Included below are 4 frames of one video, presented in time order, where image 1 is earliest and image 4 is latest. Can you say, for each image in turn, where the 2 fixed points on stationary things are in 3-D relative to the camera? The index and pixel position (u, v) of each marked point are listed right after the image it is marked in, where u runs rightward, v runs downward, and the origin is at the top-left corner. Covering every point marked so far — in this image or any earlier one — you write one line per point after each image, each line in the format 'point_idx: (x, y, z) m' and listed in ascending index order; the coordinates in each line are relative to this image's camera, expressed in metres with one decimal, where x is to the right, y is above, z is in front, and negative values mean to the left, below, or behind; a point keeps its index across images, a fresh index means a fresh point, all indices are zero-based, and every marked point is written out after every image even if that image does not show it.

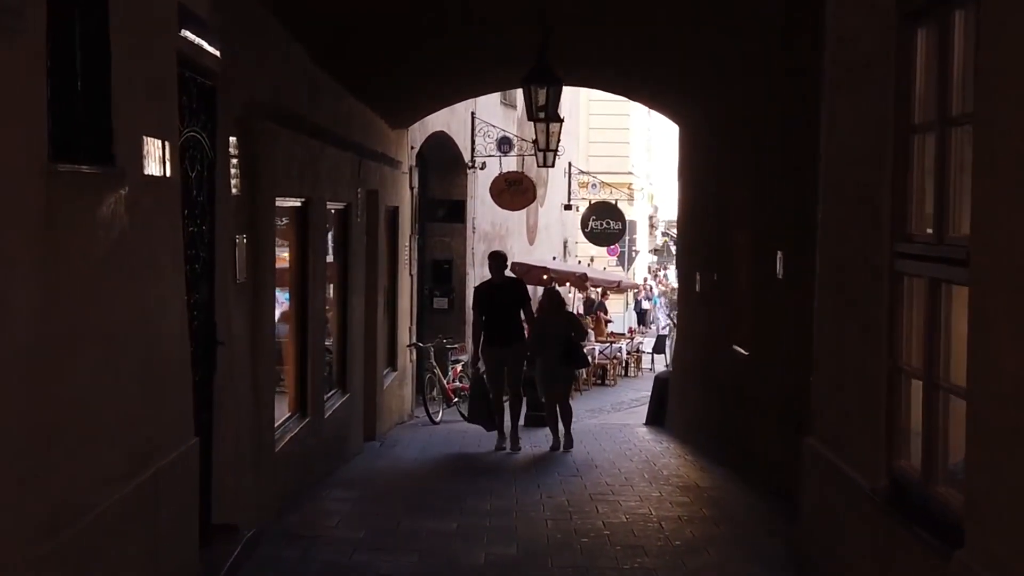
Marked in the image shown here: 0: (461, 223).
0: (-0.8, +1.0, +16.8) m
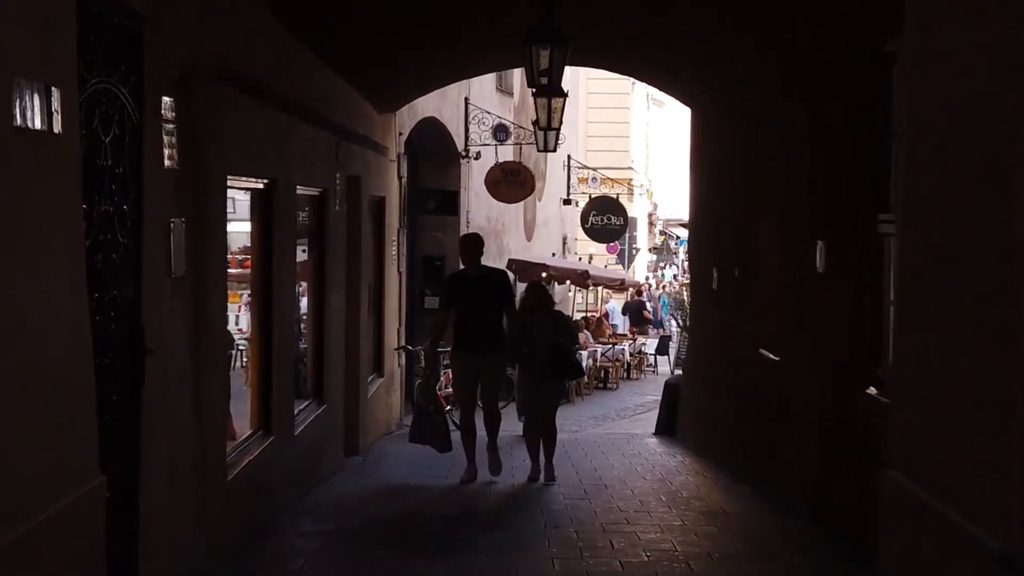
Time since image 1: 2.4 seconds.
0: (-0.8, +1.0, +15.6) m
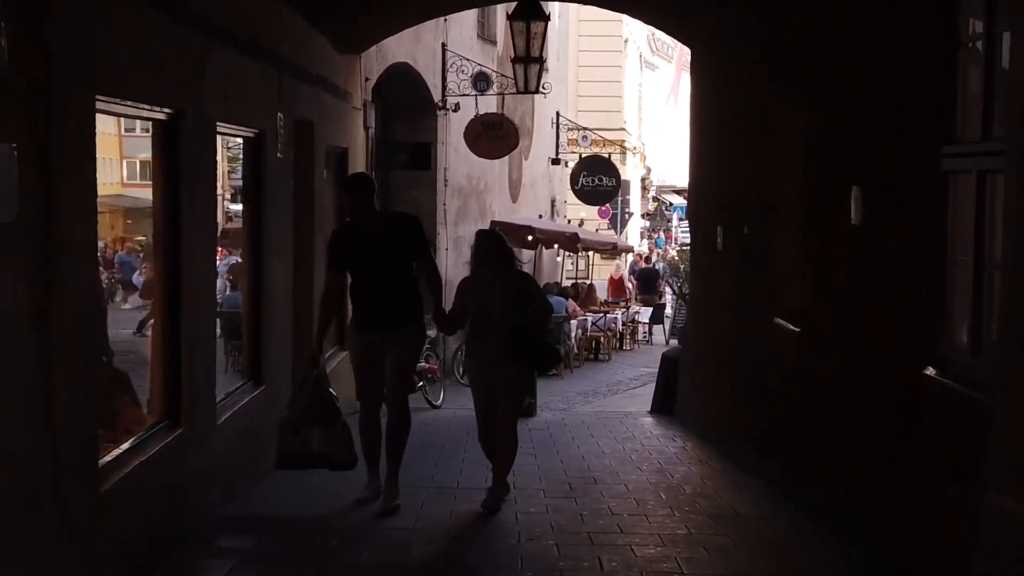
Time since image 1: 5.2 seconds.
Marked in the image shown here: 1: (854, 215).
0: (-1.0, +1.4, +14.3) m
1: (+1.8, +0.4, +6.0) m
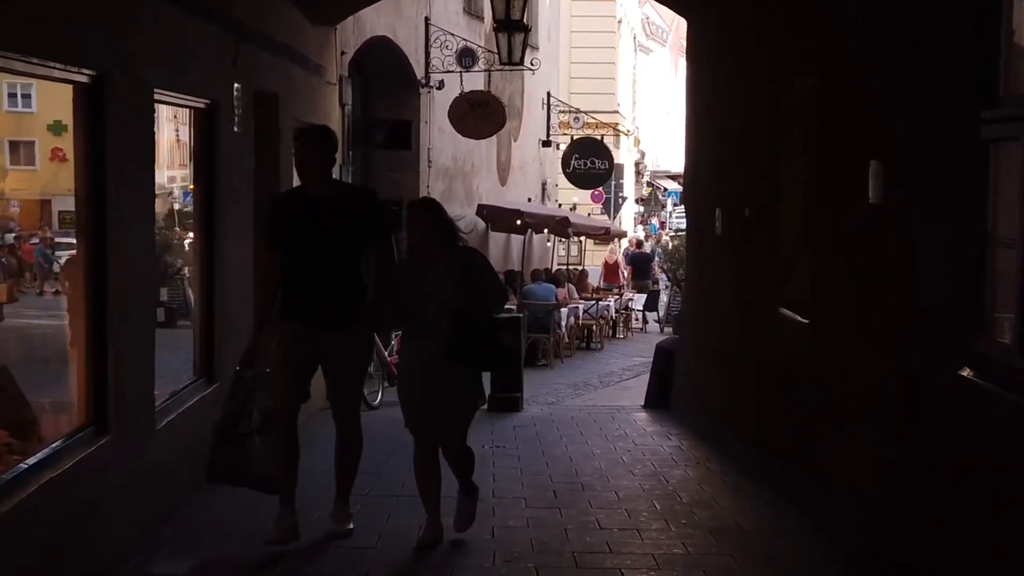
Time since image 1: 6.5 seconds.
0: (-1.2, +1.6, +13.5) m
1: (+1.7, +0.4, +5.4) m
